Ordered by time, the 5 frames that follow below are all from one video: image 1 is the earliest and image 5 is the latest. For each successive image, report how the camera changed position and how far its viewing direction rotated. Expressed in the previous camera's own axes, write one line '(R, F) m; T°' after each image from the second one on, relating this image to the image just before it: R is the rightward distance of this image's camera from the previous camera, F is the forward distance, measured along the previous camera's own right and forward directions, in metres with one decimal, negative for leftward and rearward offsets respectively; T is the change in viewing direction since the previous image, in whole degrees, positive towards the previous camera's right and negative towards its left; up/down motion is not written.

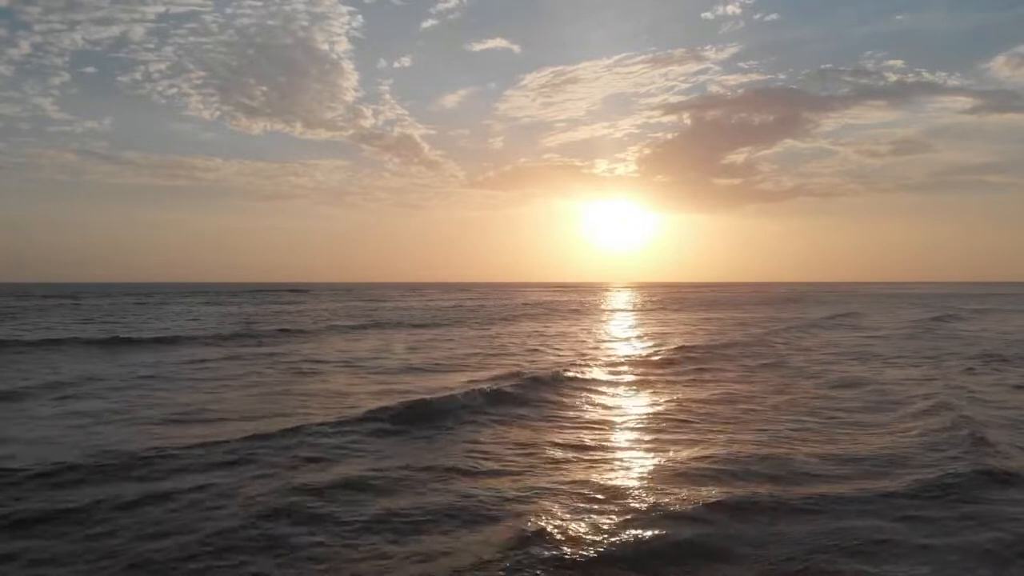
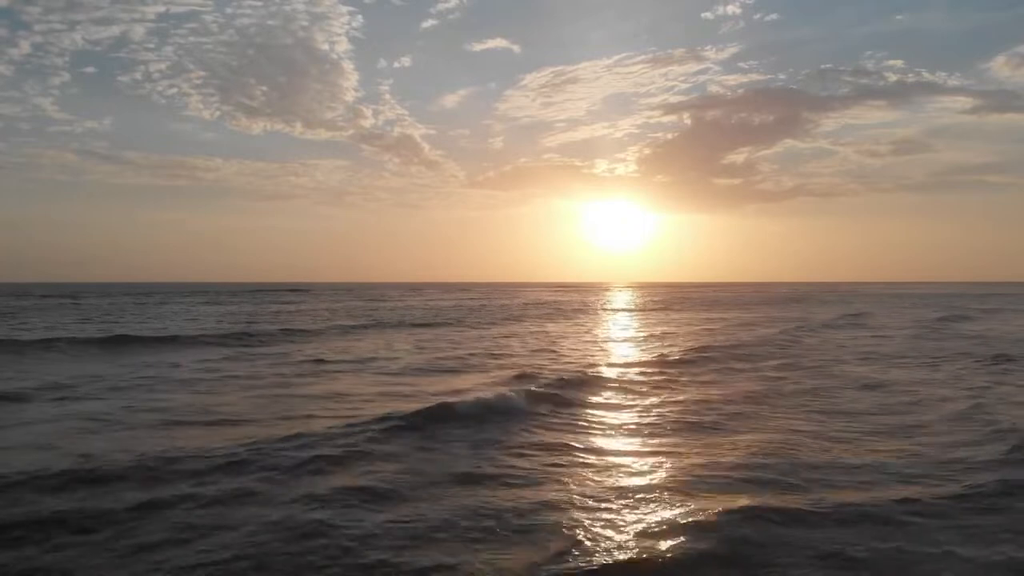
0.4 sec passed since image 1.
(-2.6, -2.1) m; 0°
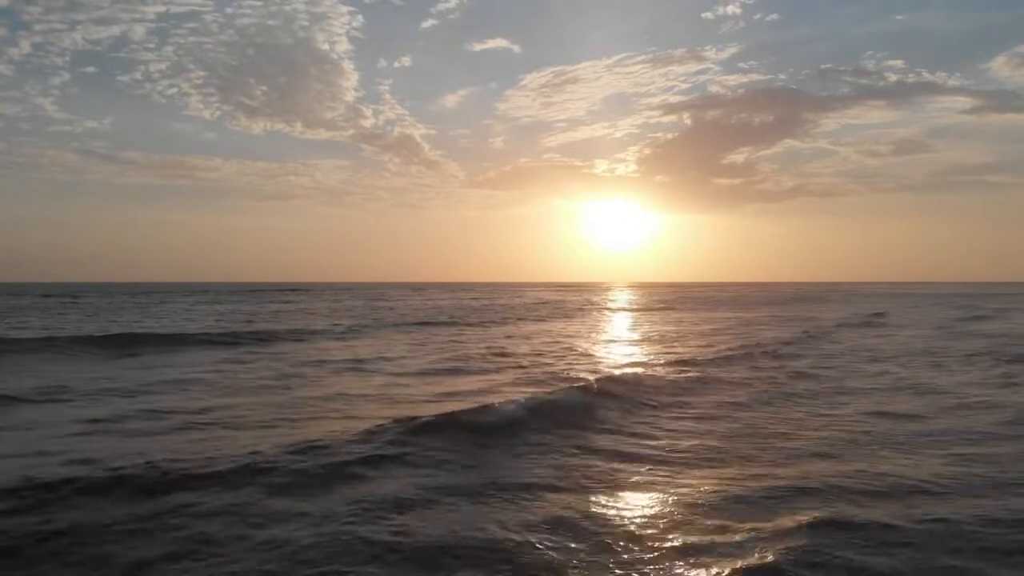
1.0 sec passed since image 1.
(-1.7, -2.8) m; 0°
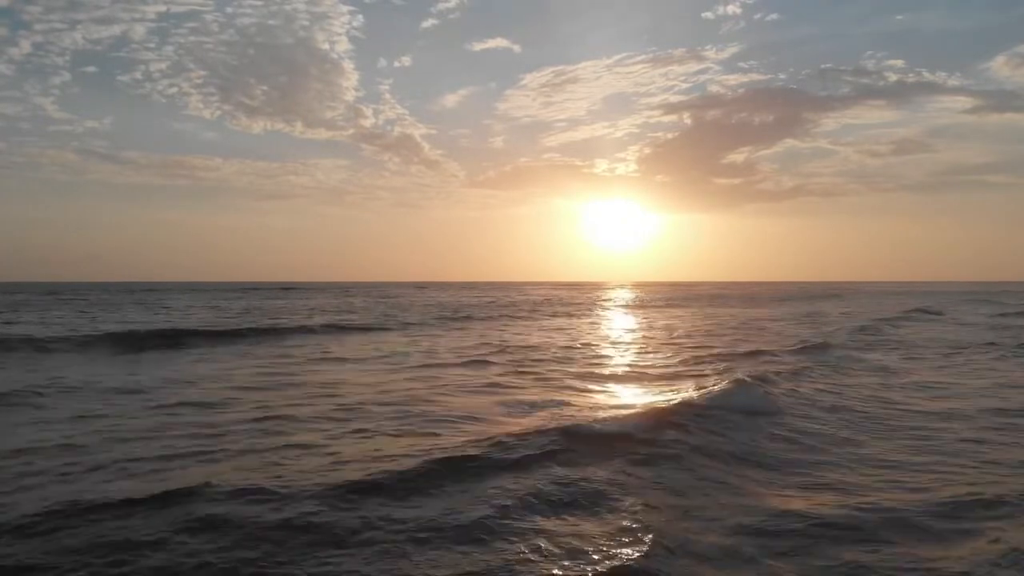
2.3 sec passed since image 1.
(-0.1, +0.3) m; 0°
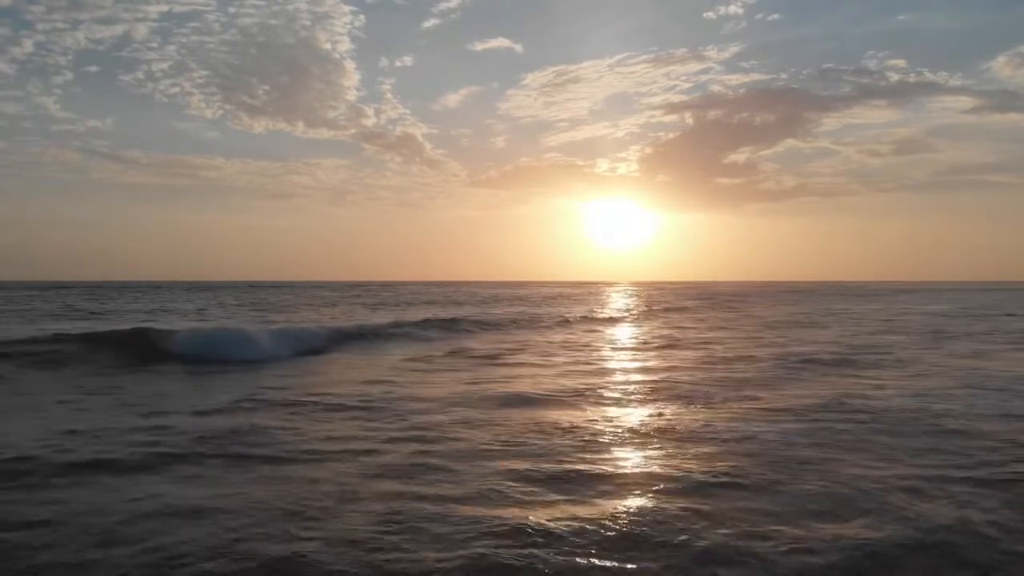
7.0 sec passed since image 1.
(-1.4, +2.1) m; 0°
